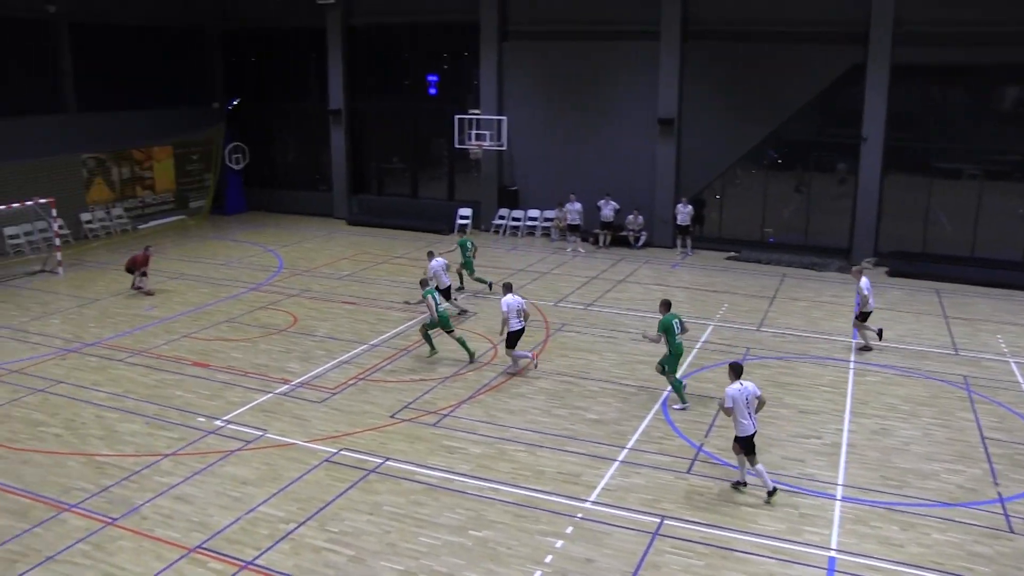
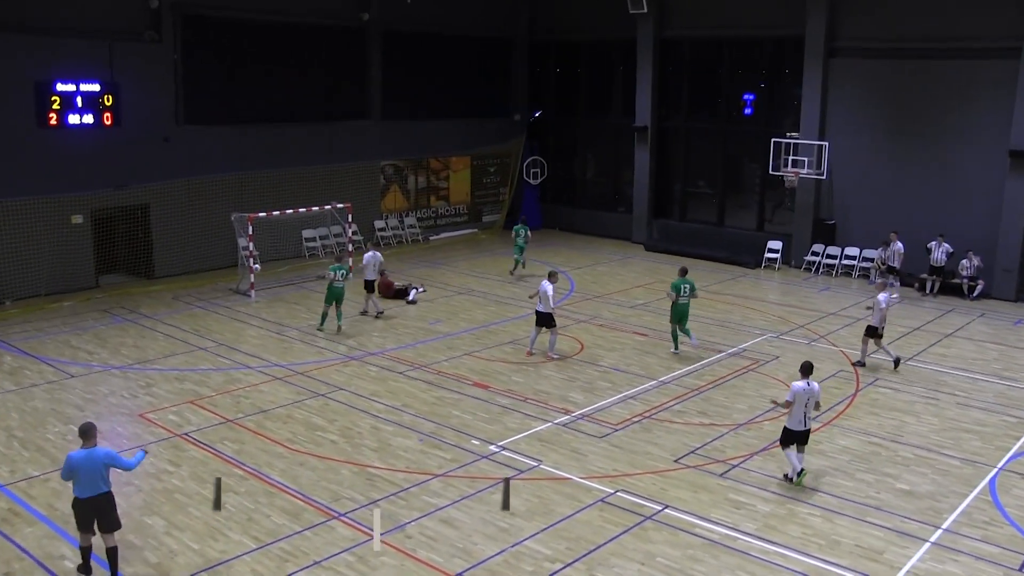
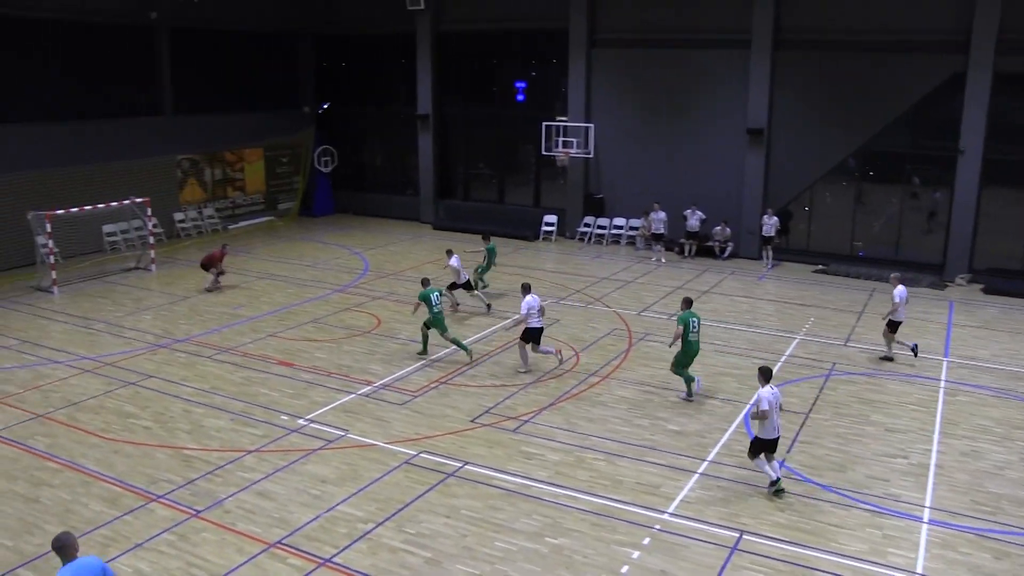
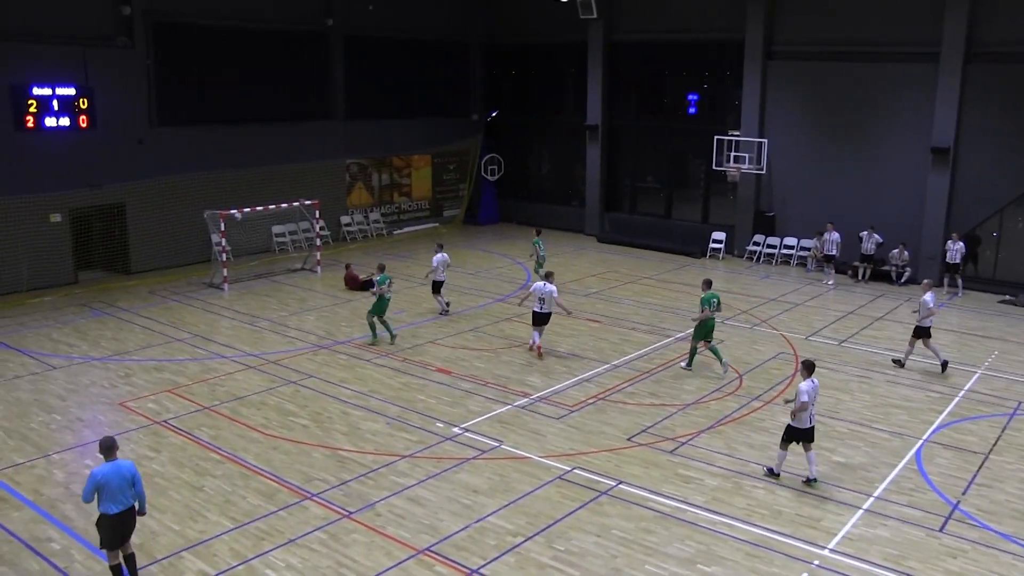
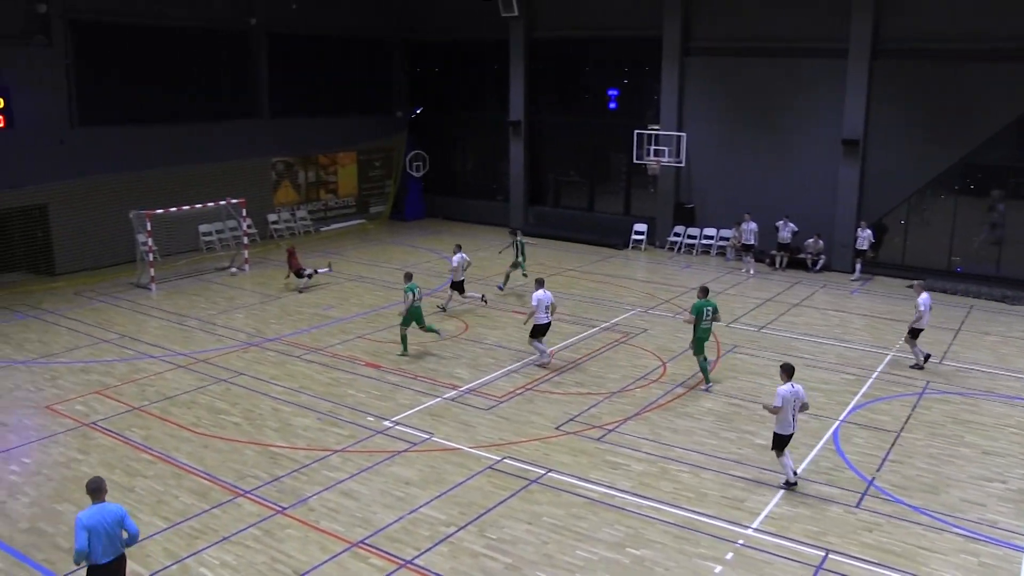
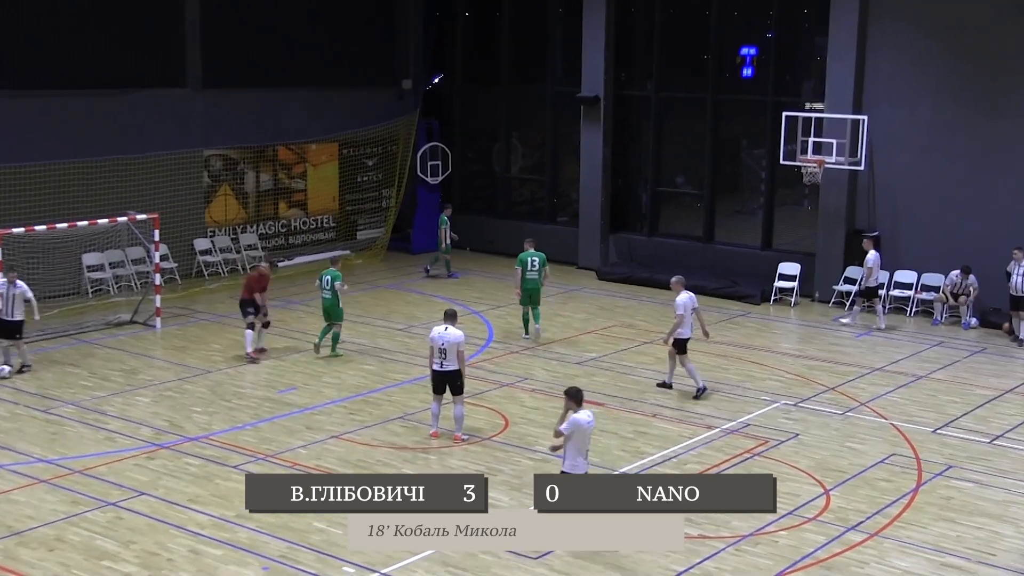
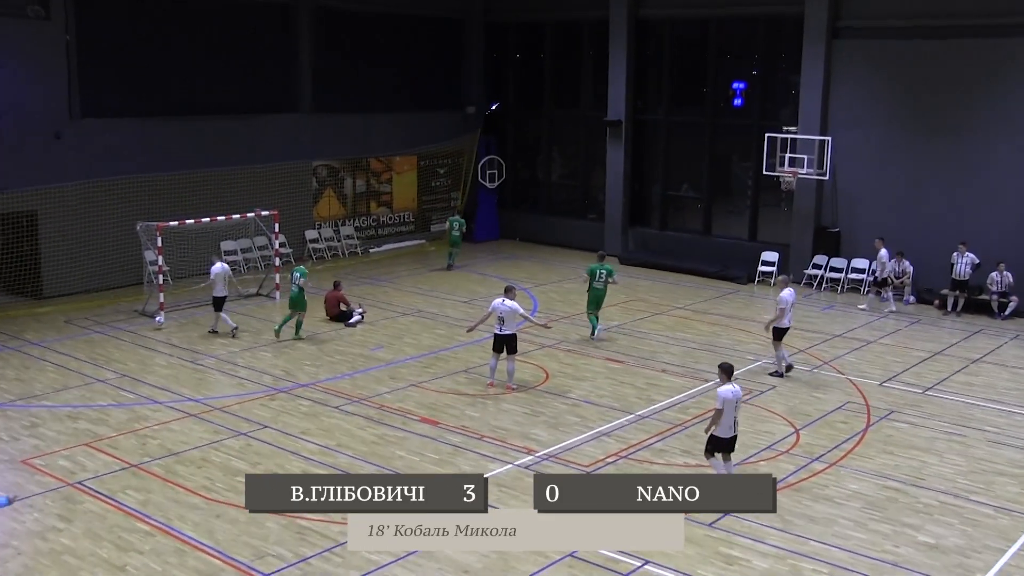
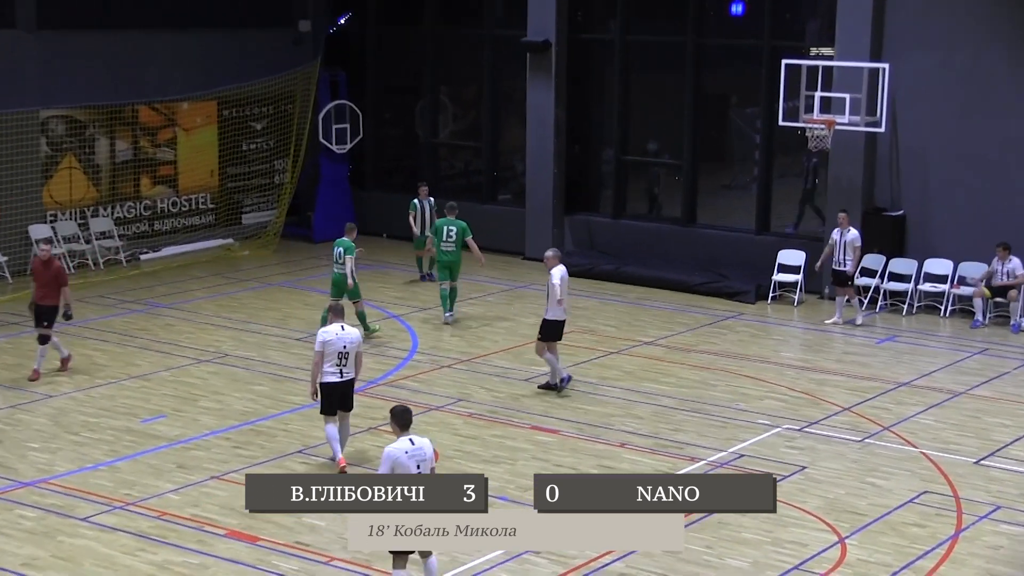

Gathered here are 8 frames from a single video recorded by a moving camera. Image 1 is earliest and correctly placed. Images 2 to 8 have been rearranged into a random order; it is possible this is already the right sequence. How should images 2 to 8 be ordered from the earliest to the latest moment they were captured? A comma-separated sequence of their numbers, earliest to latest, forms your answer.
3, 5, 4, 2, 7, 6, 8
